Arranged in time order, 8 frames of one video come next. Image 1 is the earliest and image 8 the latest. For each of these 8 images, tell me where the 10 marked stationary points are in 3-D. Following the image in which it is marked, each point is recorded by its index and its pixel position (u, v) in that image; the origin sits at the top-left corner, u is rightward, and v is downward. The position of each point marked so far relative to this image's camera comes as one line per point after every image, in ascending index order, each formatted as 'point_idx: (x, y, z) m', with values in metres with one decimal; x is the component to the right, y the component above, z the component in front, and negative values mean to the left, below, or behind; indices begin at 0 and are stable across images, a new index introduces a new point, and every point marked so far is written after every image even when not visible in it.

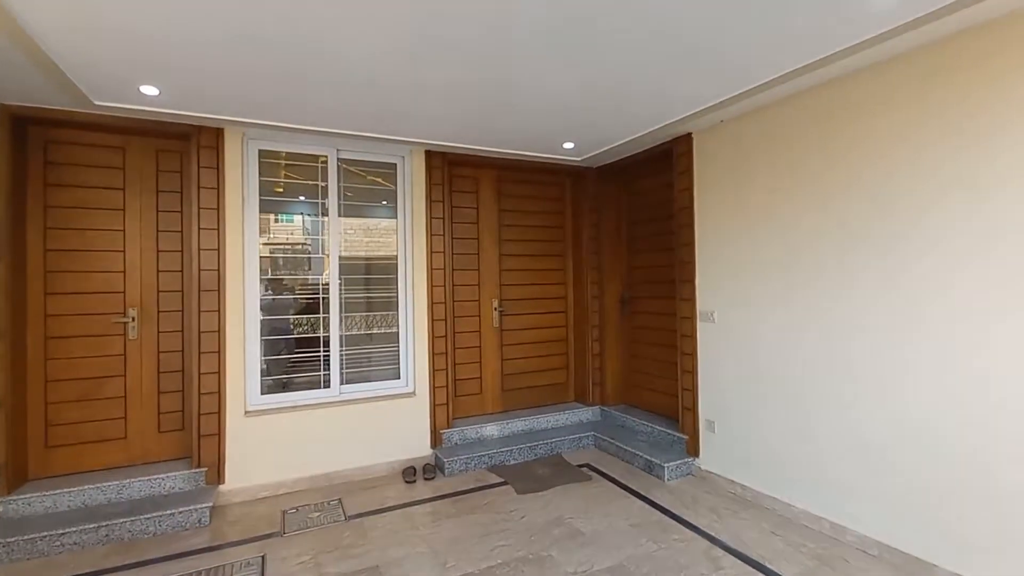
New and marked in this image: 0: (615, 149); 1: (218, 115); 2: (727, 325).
0: (+0.9, +1.3, +4.4) m
1: (-2.1, +1.2, +3.4) m
2: (+1.7, -0.3, +3.8) m
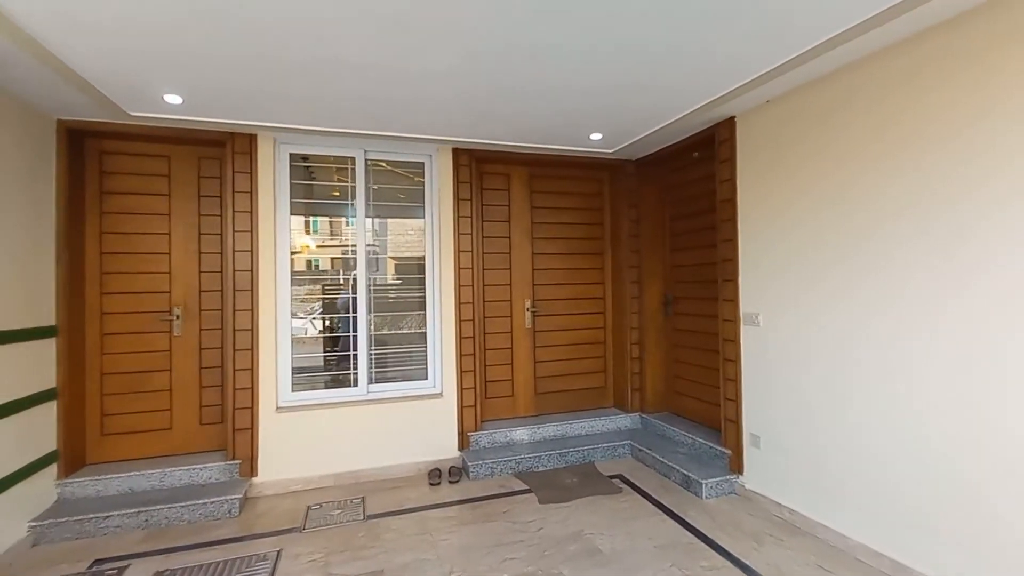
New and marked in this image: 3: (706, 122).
0: (+1.2, +1.3, +4.1) m
1: (-1.9, +1.2, +3.5) m
2: (+1.8, -0.3, +3.4) m
3: (+1.5, +1.3, +3.7) m
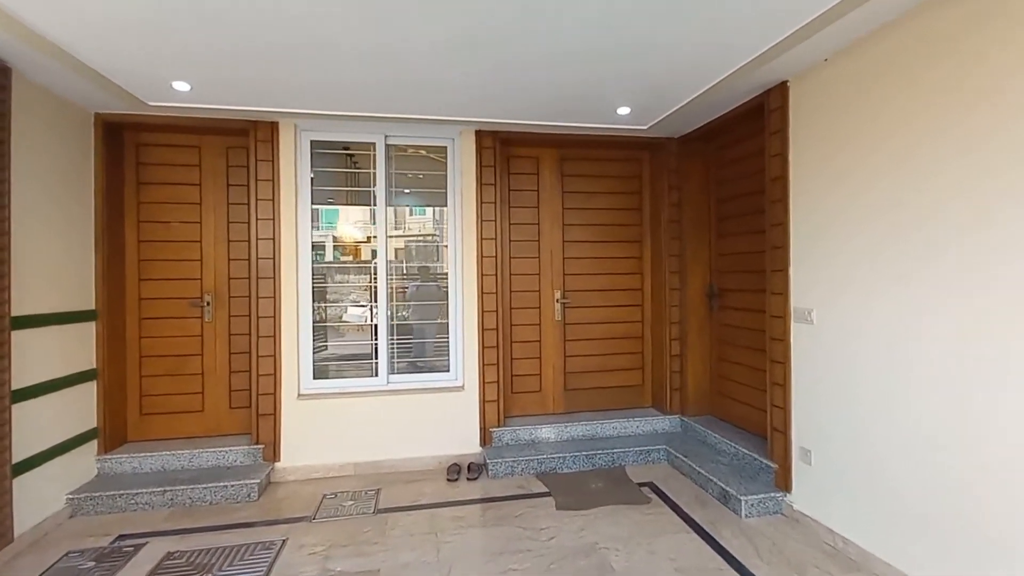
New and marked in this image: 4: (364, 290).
0: (+1.3, +1.3, +3.6) m
1: (-1.8, +1.3, +3.5) m
2: (+1.9, -0.2, +2.9) m
3: (+1.6, +1.3, +3.3) m
4: (-0.9, 0.0, +4.1) m
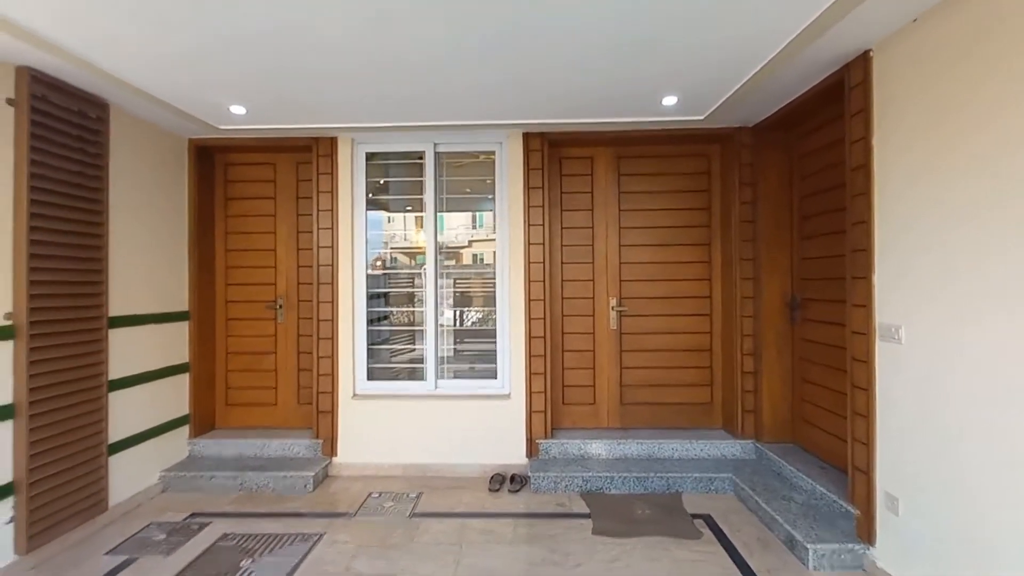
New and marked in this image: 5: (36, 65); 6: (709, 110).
0: (+1.6, +1.3, +3.2) m
1: (-1.5, +1.3, +3.7) m
2: (+2.0, -0.3, +2.4) m
3: (+1.8, +1.3, +2.8) m
4: (-0.5, -0.1, +4.1) m
5: (-2.7, +1.3, +2.7) m
6: (+1.4, +1.3, +3.5) m
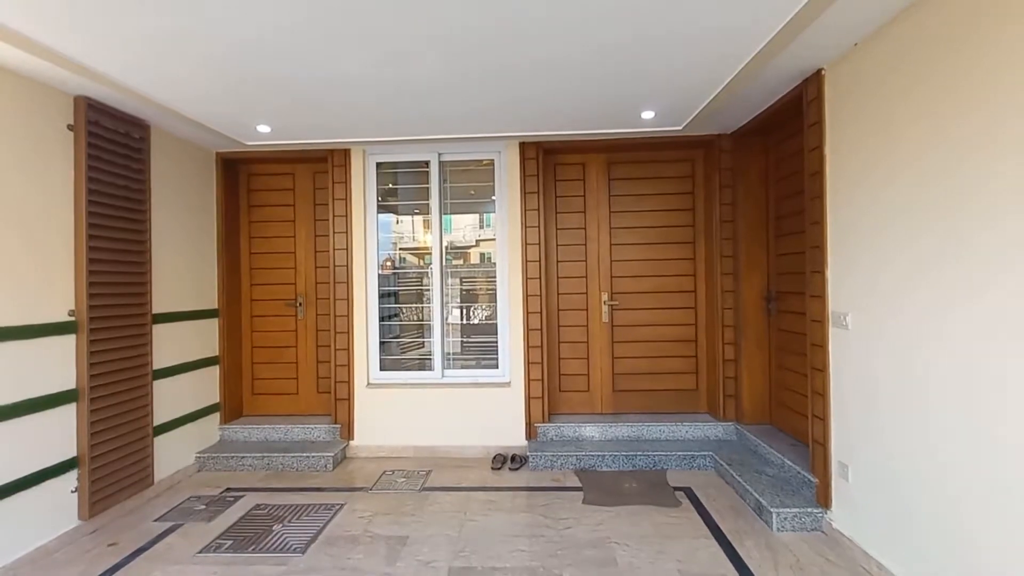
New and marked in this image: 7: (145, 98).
0: (+1.6, +1.3, +3.5) m
1: (-1.5, +1.3, +4.1) m
2: (+1.9, -0.2, +2.7) m
3: (+1.8, +1.3, +3.1) m
4: (-0.5, -0.1, +4.5) m
5: (-2.7, +1.2, +3.1) m
6: (+1.4, +1.3, +3.9) m
7: (-2.5, +1.3, +3.3) m
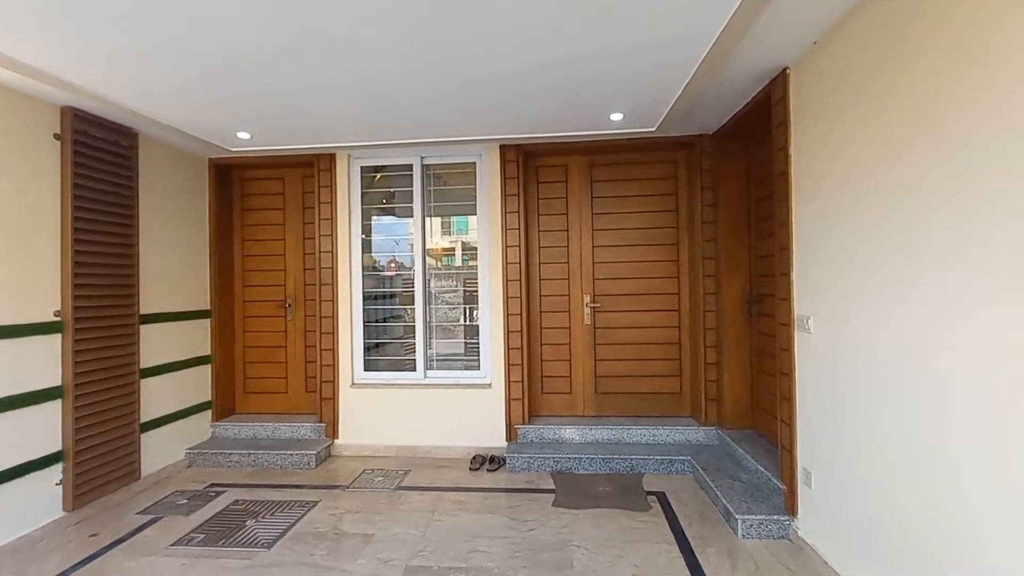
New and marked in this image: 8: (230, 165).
0: (+1.4, +1.3, +3.5) m
1: (-1.7, +1.3, +4.2) m
2: (+1.7, -0.3, +2.6) m
3: (+1.5, +1.3, +3.0) m
4: (-0.7, -0.1, +4.6) m
5: (-2.9, +1.2, +3.3) m
6: (+1.2, +1.3, +3.8) m
7: (-2.7, +1.3, +3.4) m
8: (-2.7, +1.2, +4.7) m
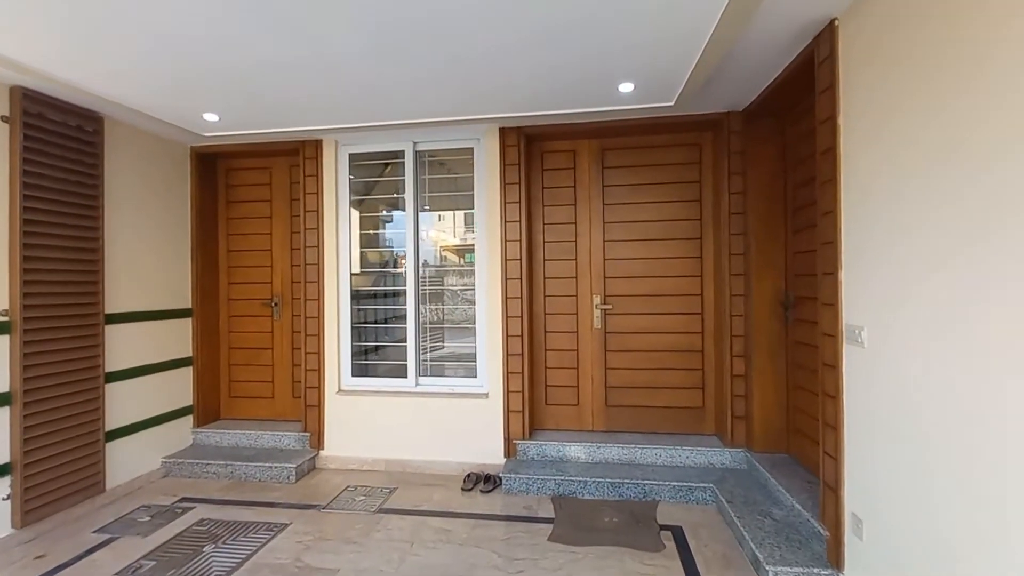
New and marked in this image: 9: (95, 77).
0: (+1.3, +1.3, +2.9) m
1: (-1.7, +1.3, +3.9) m
2: (+1.6, -0.3, +2.1) m
3: (+1.5, +1.3, +2.5) m
4: (-0.7, -0.1, +4.1) m
5: (-3.0, +1.3, +3.0) m
6: (+1.2, +1.3, +3.3) m
7: (-2.7, +1.3, +3.1) m
8: (-2.7, +1.2, +4.4) m
9: (-2.4, +1.3, +2.9) m
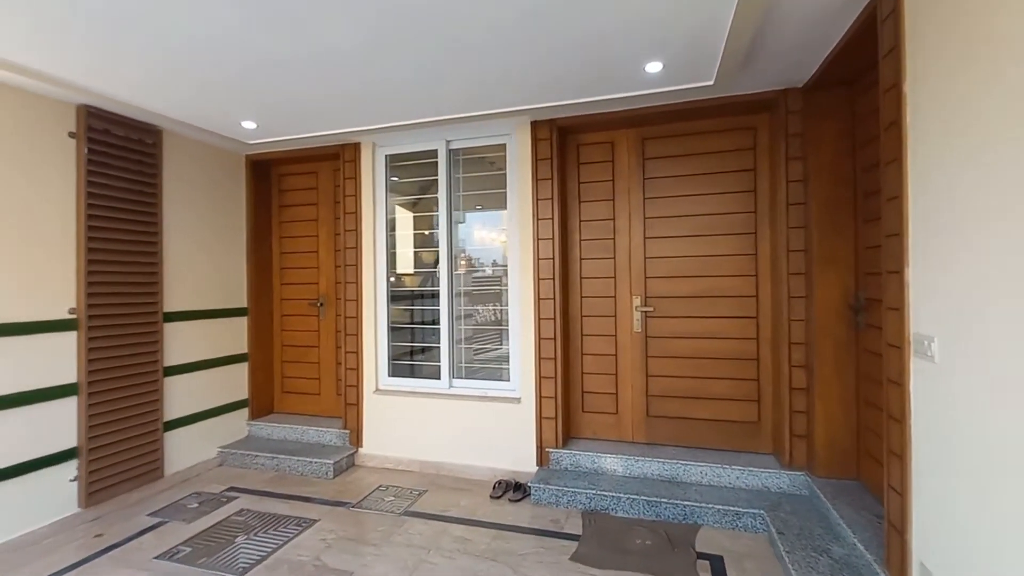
0: (+1.4, +1.3, +2.6) m
1: (-1.4, +1.3, +3.9) m
2: (+1.6, -0.3, +1.7) m
3: (+1.5, +1.3, +2.1) m
4: (-0.4, -0.1, +4.1) m
5: (-2.8, +1.3, +3.3) m
6: (+1.3, +1.3, +2.9) m
7: (-2.6, +1.3, +3.3) m
8: (-2.4, +1.2, +4.6) m
9: (-2.3, +1.3, +3.1) m
